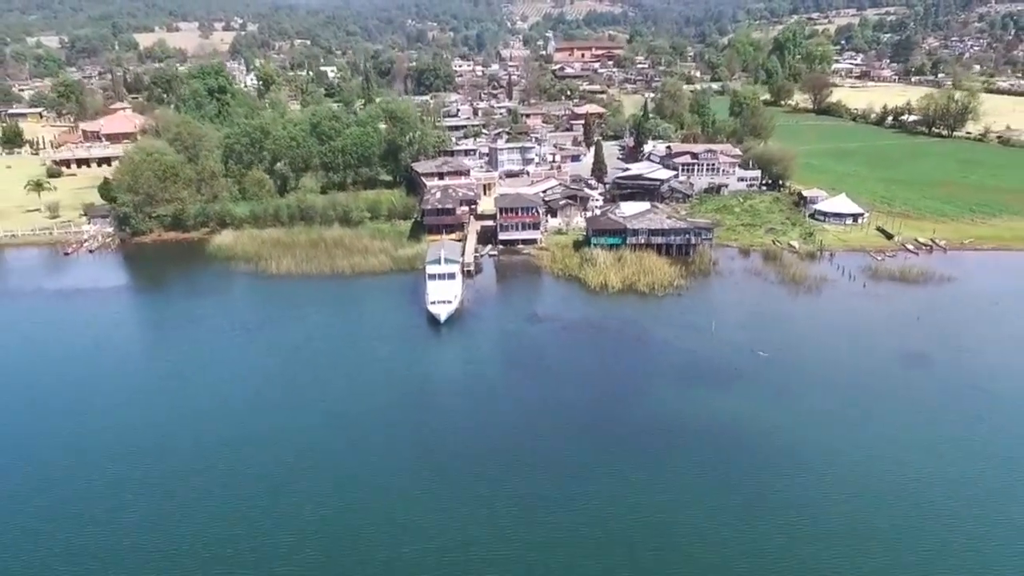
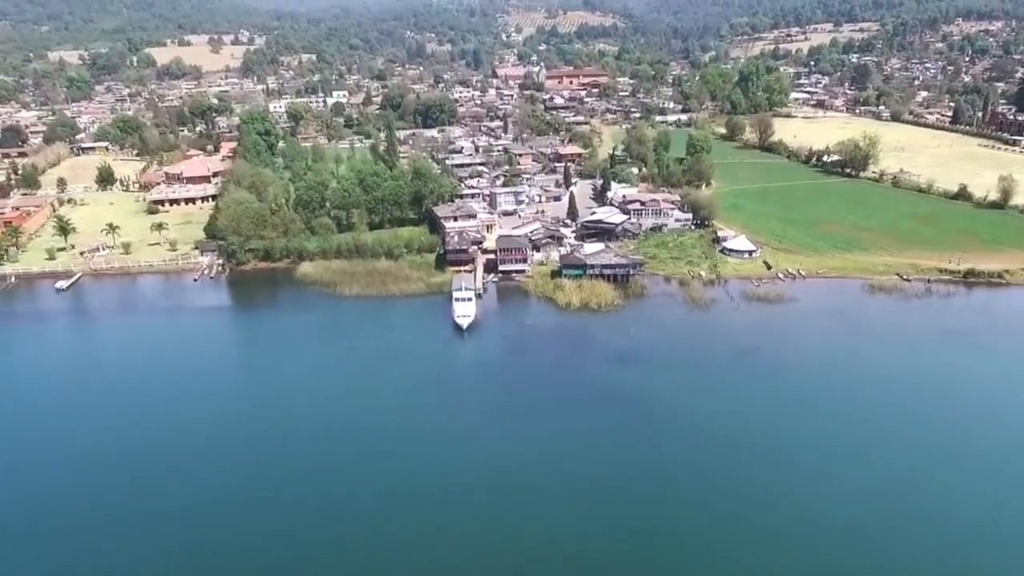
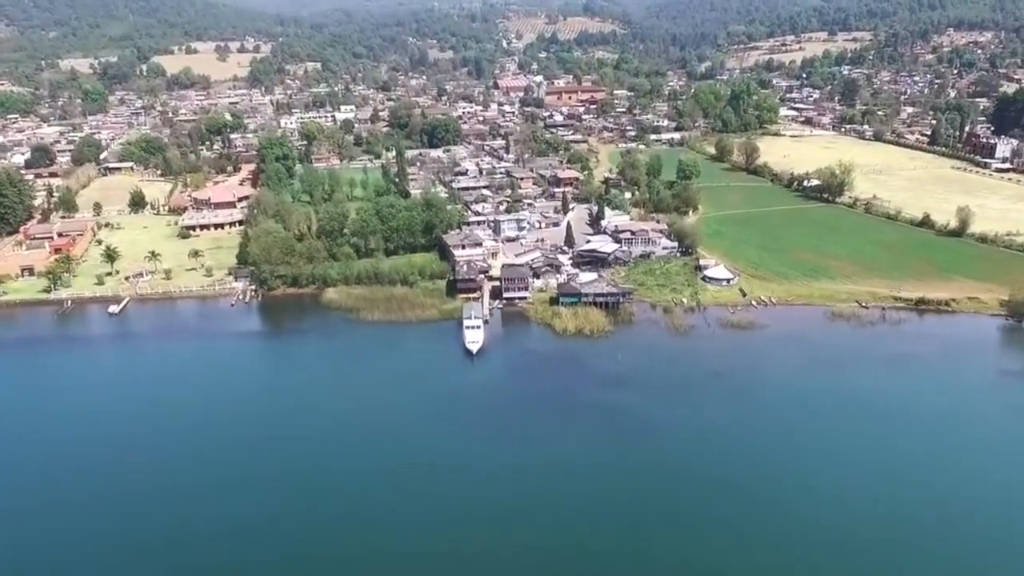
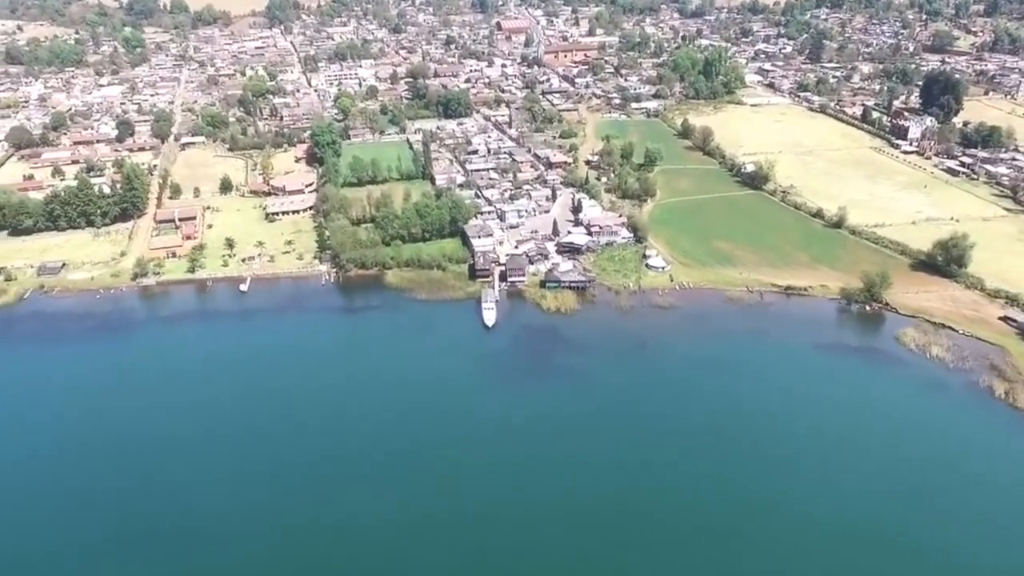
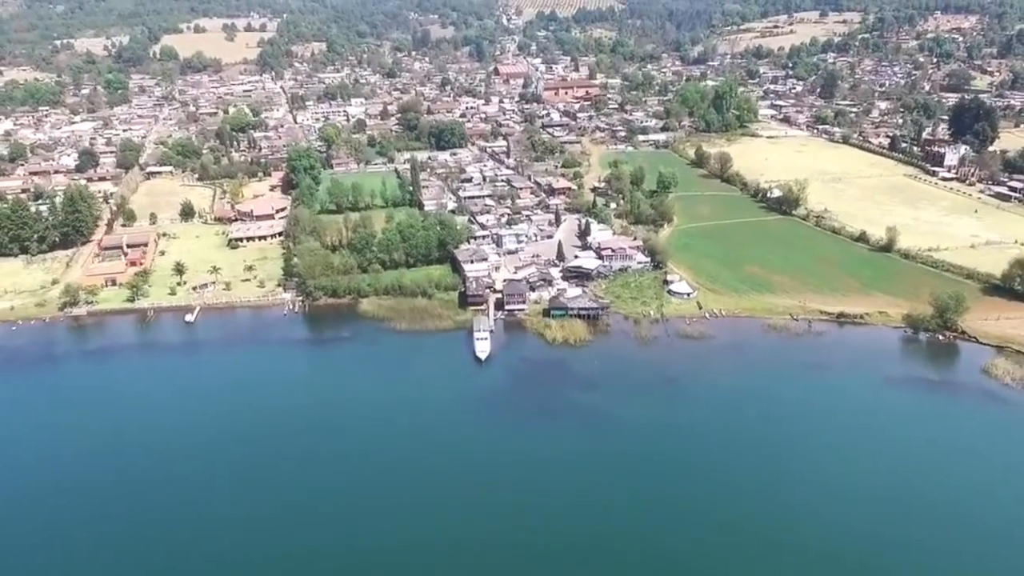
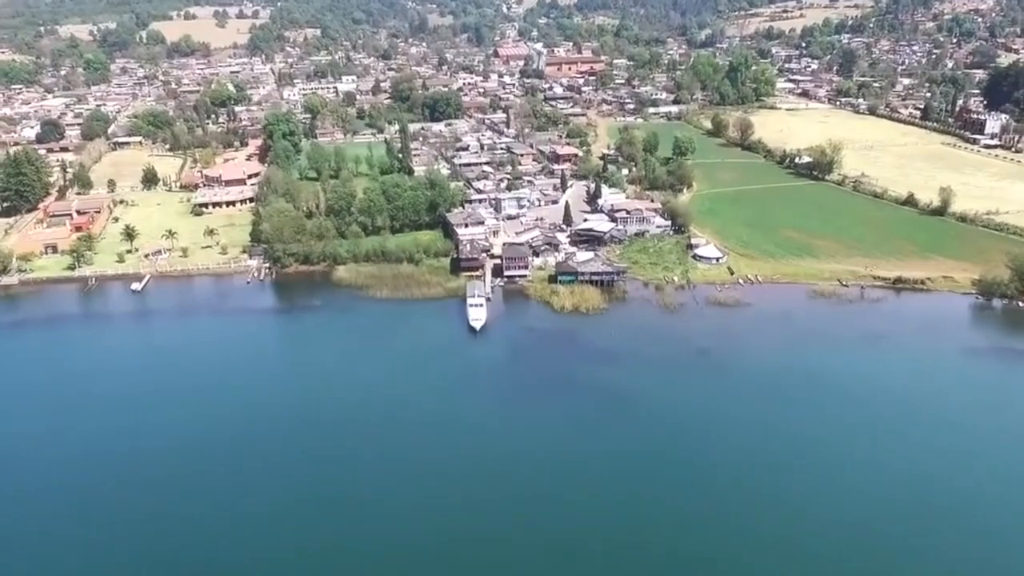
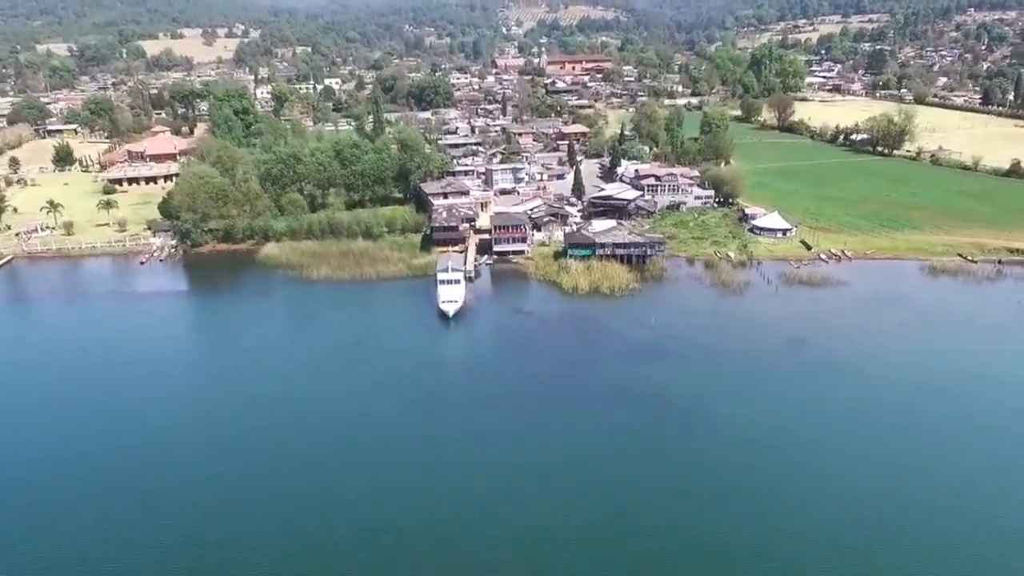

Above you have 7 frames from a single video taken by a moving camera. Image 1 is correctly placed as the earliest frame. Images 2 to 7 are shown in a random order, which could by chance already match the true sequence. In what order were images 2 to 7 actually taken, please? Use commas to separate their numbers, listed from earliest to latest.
7, 2, 3, 6, 5, 4
